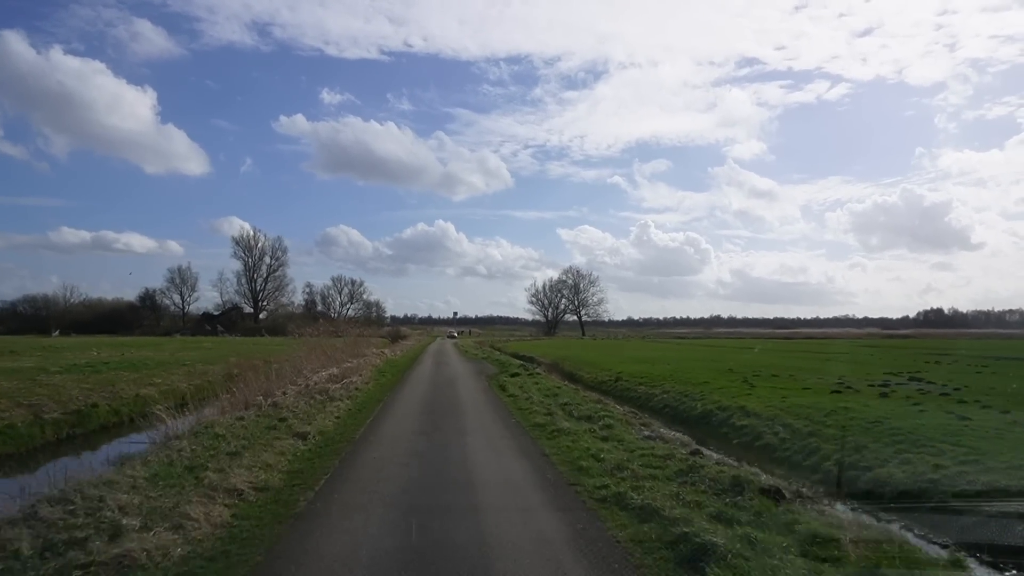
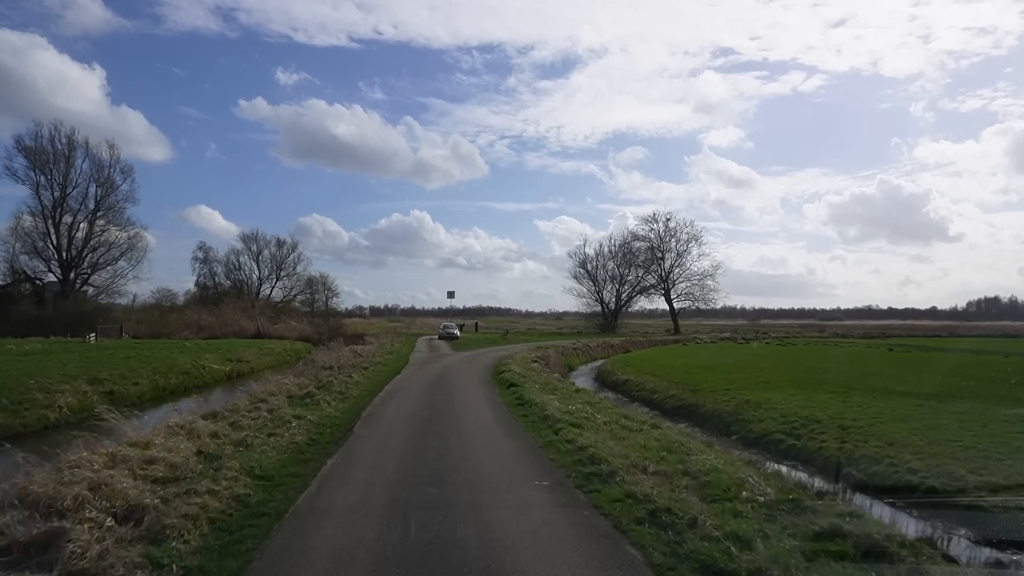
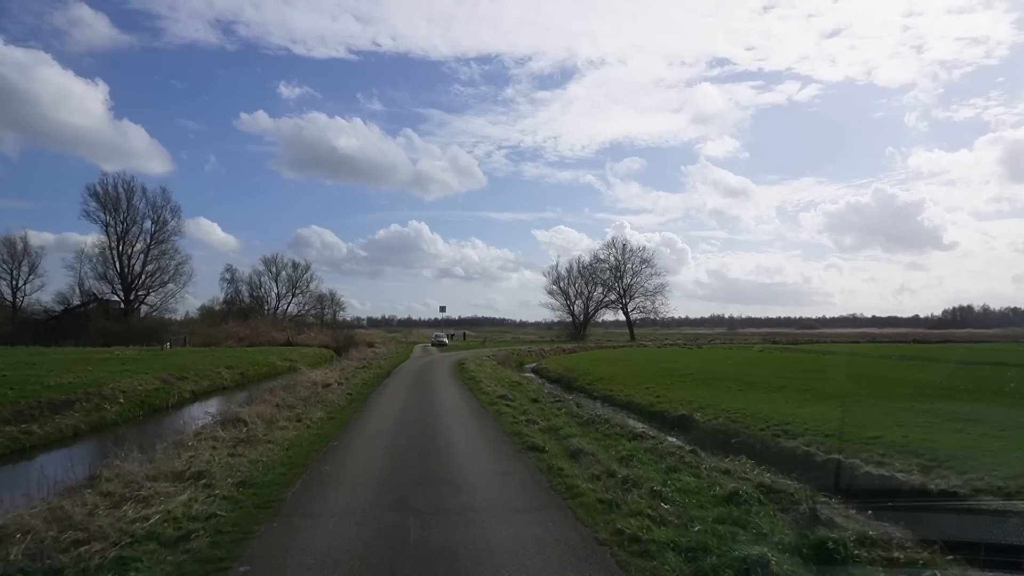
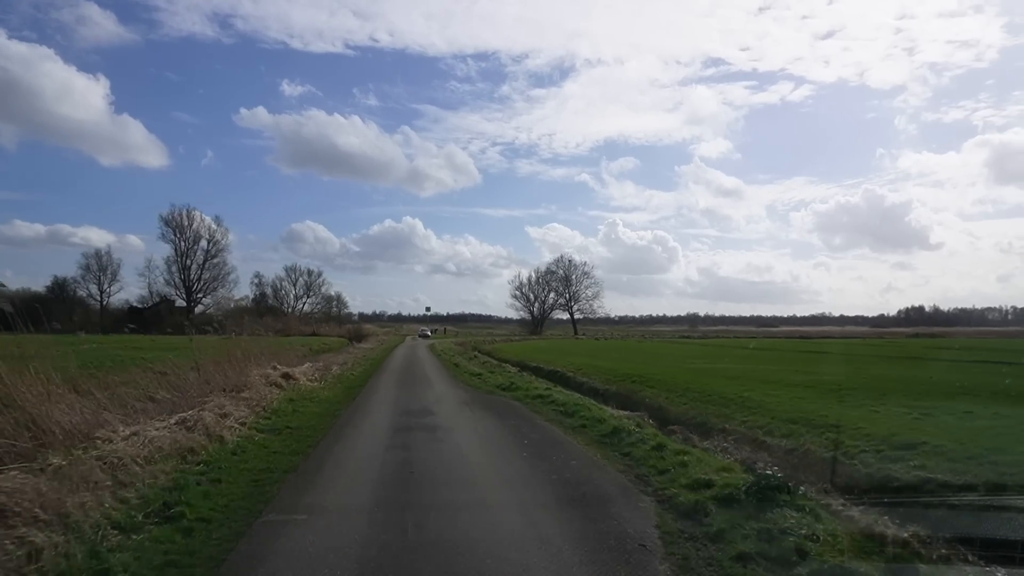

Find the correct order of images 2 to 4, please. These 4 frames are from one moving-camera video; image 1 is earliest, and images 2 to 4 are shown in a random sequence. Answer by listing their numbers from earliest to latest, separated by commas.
4, 3, 2
